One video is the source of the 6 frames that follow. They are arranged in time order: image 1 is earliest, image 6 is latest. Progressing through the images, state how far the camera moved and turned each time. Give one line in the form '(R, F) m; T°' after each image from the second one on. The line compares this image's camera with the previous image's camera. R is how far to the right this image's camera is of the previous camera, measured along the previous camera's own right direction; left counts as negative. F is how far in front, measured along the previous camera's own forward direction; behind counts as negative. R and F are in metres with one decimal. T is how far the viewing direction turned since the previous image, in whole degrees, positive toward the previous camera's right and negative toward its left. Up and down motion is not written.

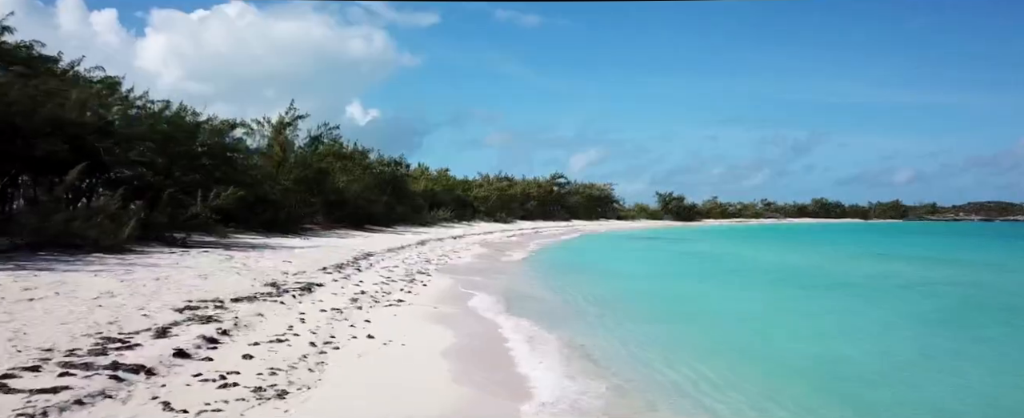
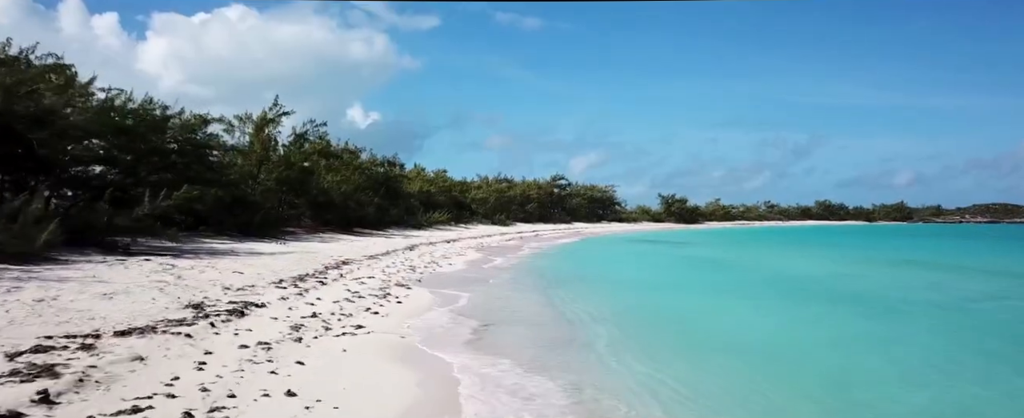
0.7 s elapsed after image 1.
(+0.1, +2.2) m; 0°
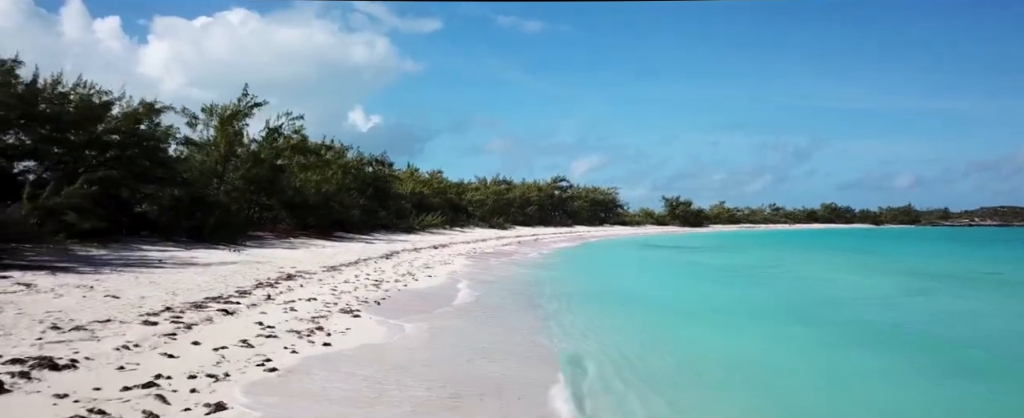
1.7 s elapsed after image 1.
(+0.2, +3.3) m; 0°
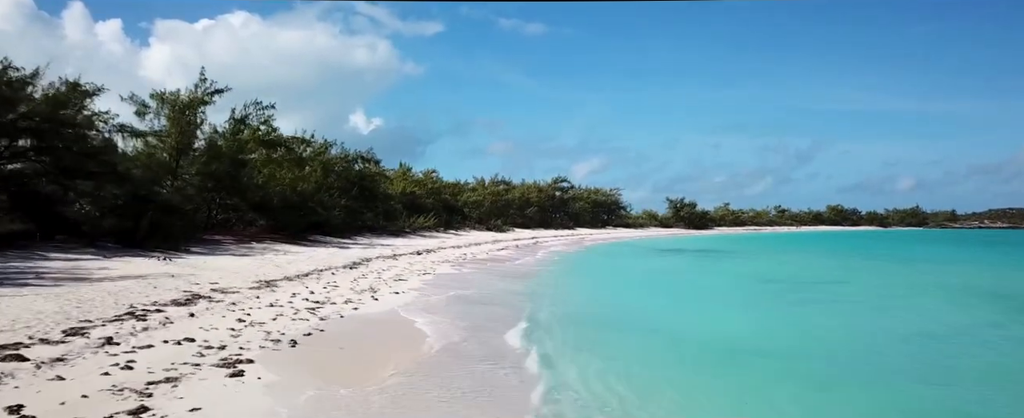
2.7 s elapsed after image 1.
(+0.2, +3.5) m; 0°
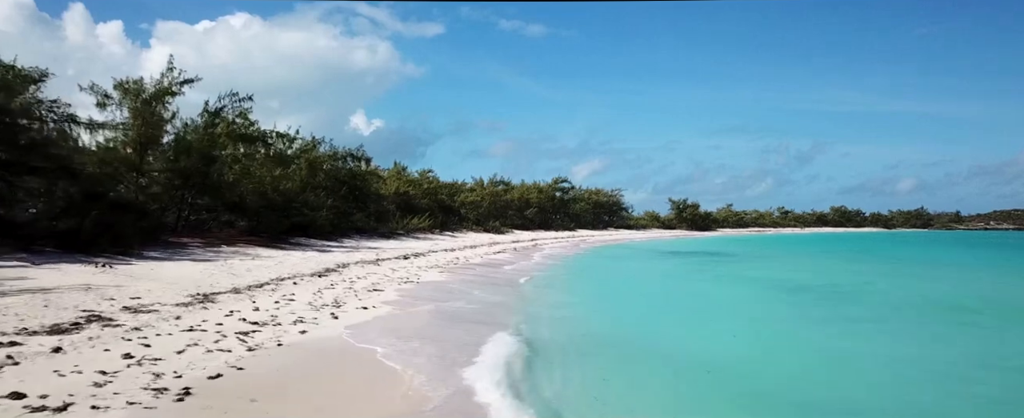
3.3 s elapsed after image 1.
(+0.1, +2.1) m; 0°
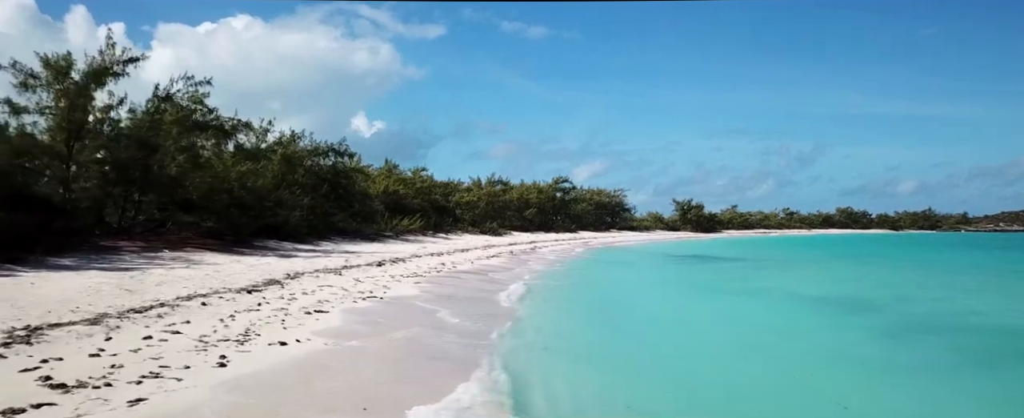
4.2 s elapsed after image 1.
(+0.2, +3.3) m; 0°
